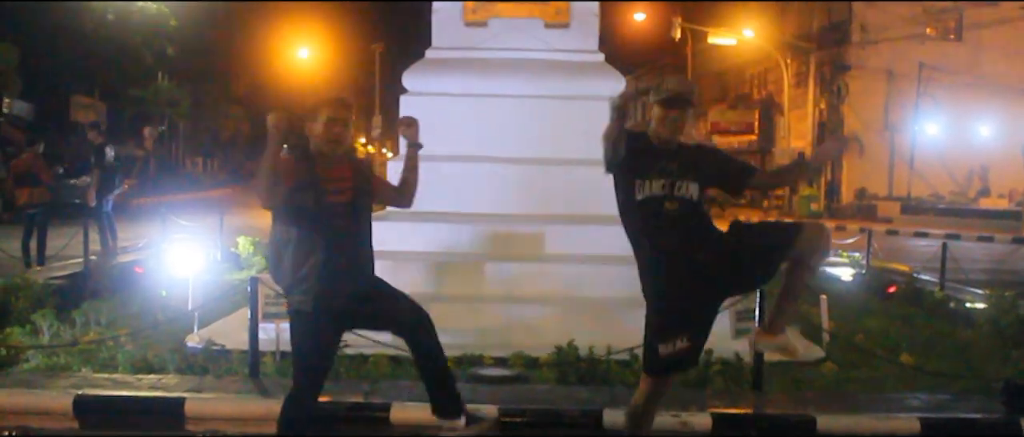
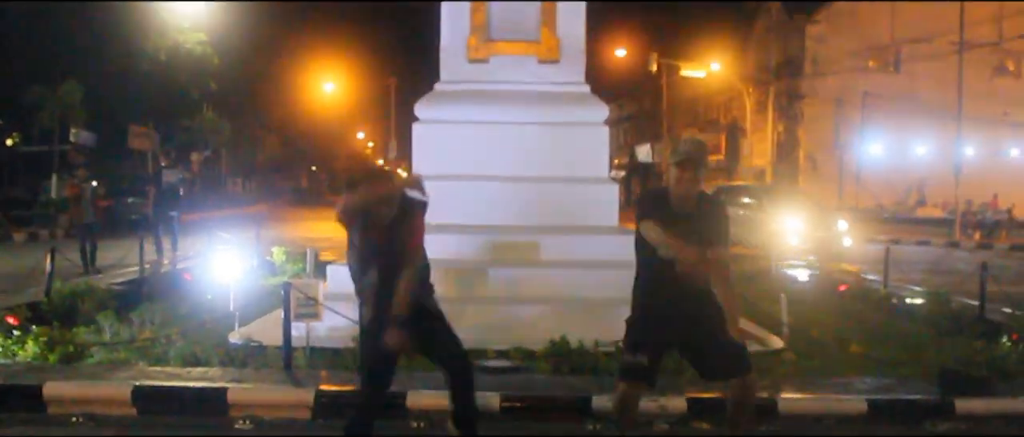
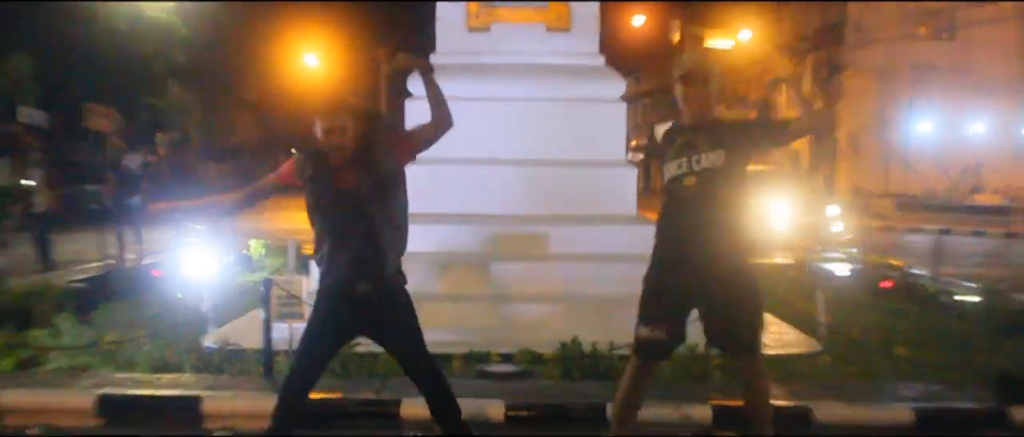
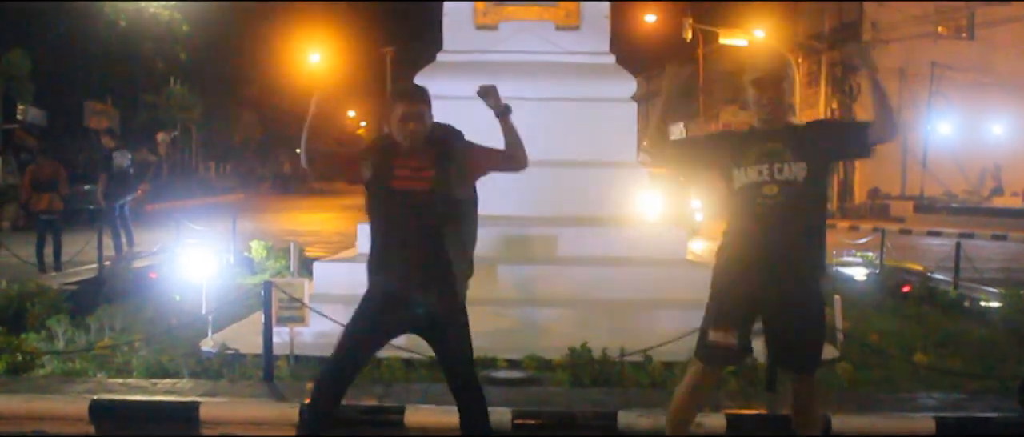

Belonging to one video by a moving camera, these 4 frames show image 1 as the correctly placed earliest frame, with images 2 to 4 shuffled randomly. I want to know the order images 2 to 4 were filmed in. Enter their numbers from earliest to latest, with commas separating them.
4, 3, 2
